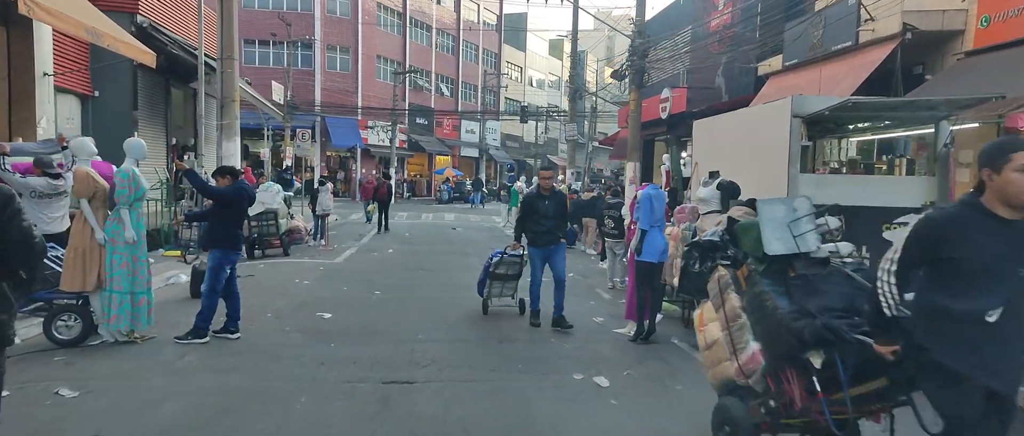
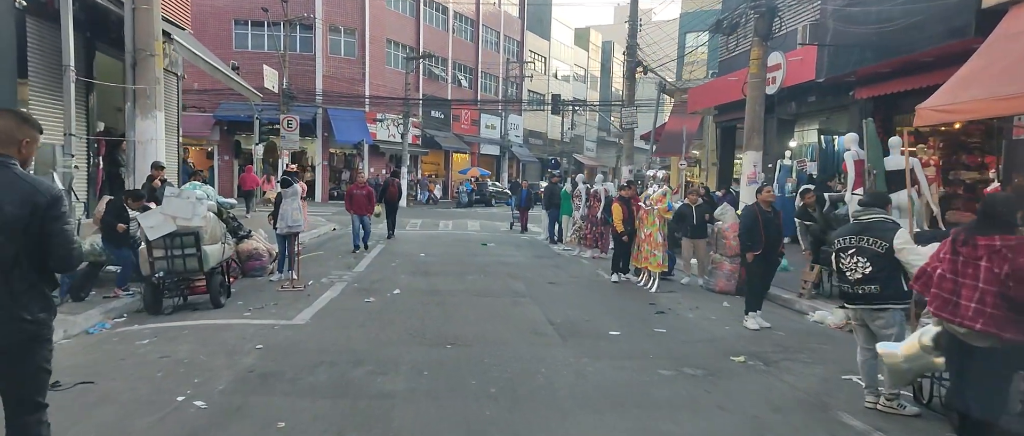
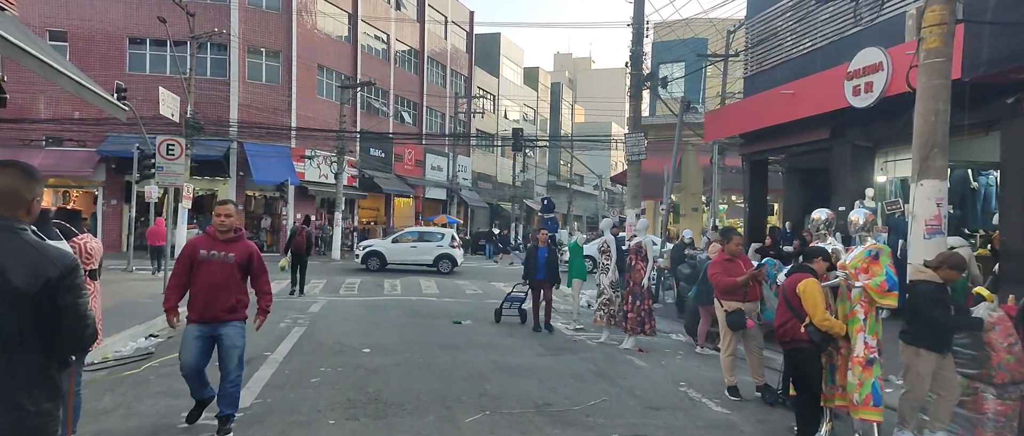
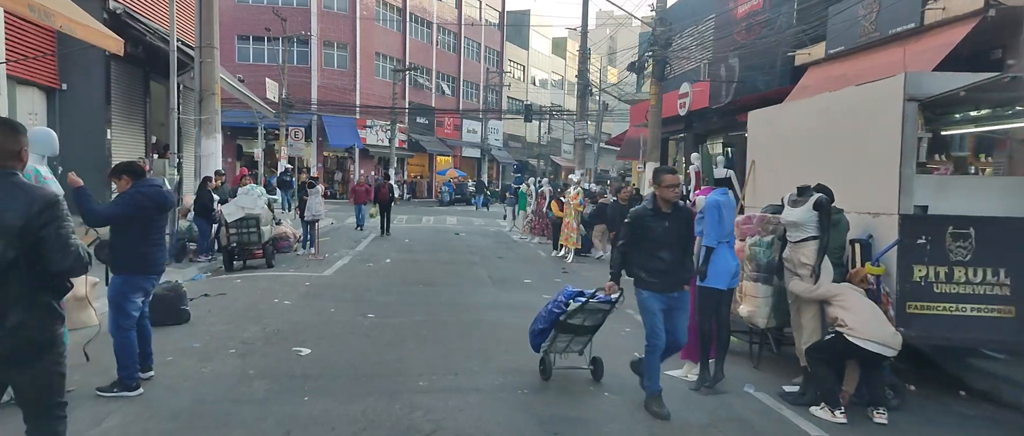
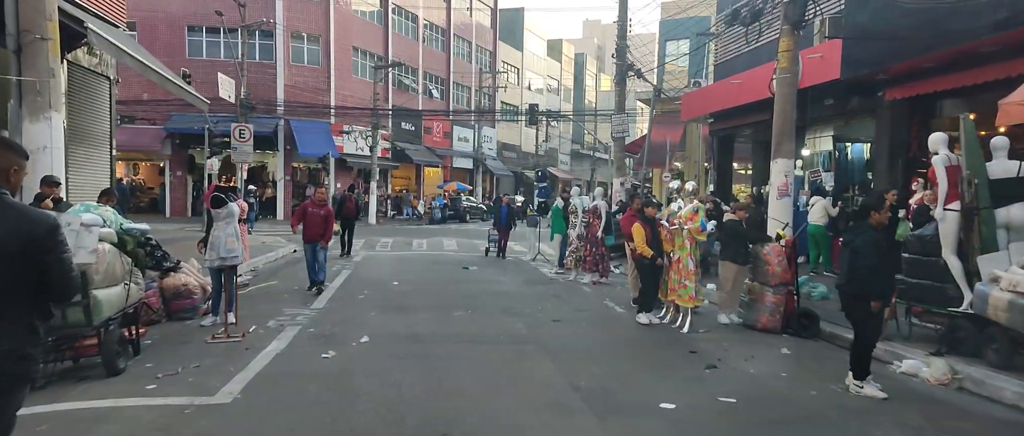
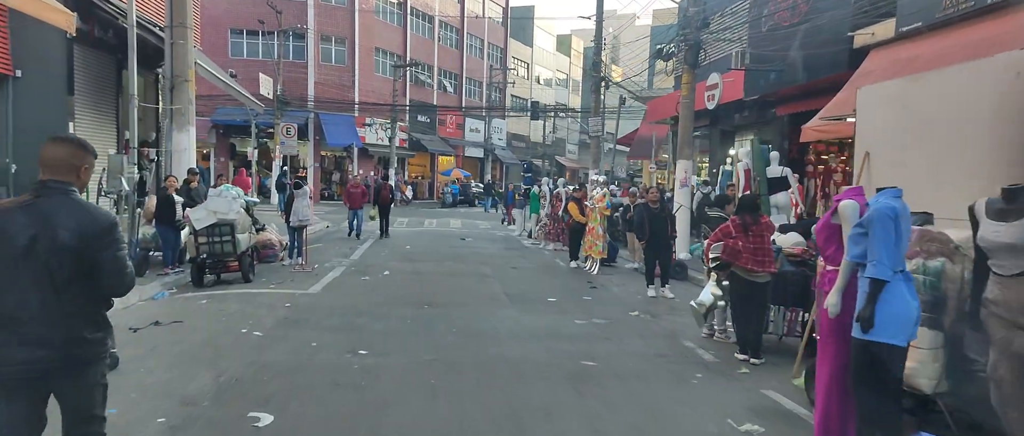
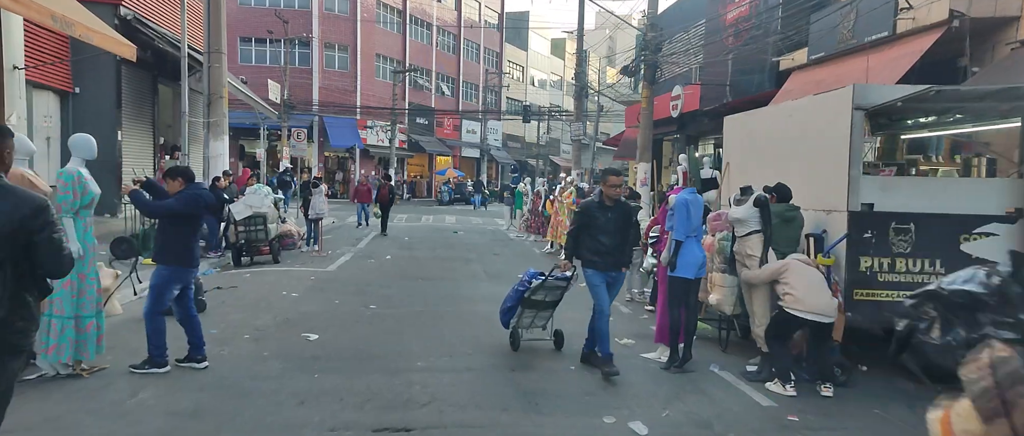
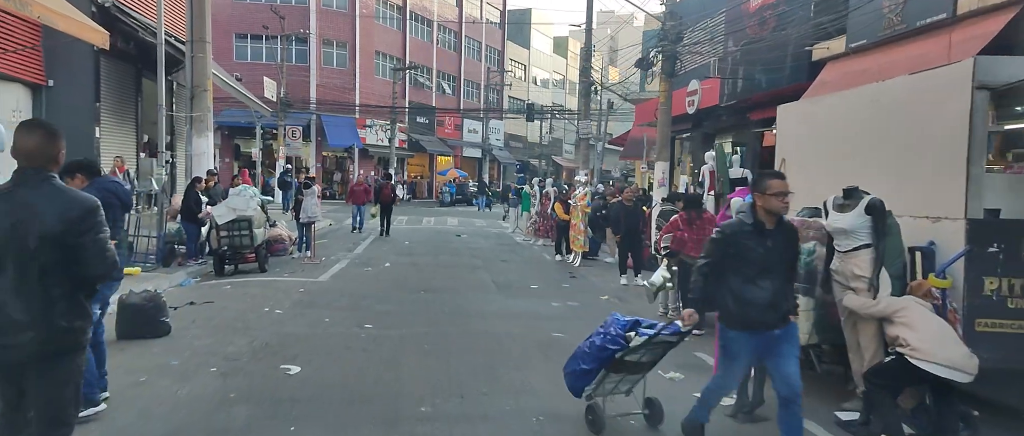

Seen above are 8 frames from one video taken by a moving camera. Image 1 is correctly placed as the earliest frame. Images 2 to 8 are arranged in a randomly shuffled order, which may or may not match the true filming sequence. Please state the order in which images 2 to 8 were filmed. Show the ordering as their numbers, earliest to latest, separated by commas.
7, 4, 8, 6, 2, 5, 3
